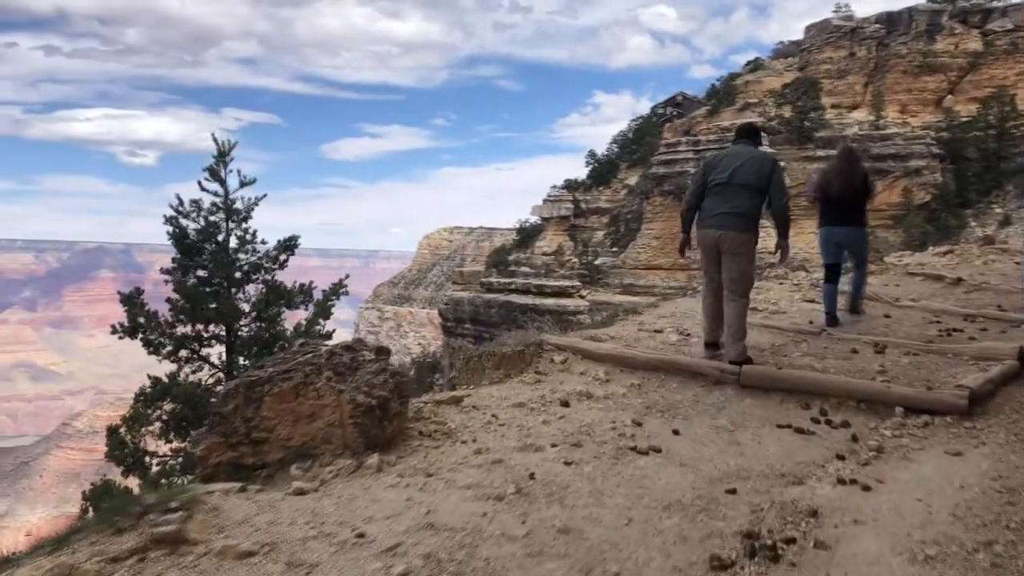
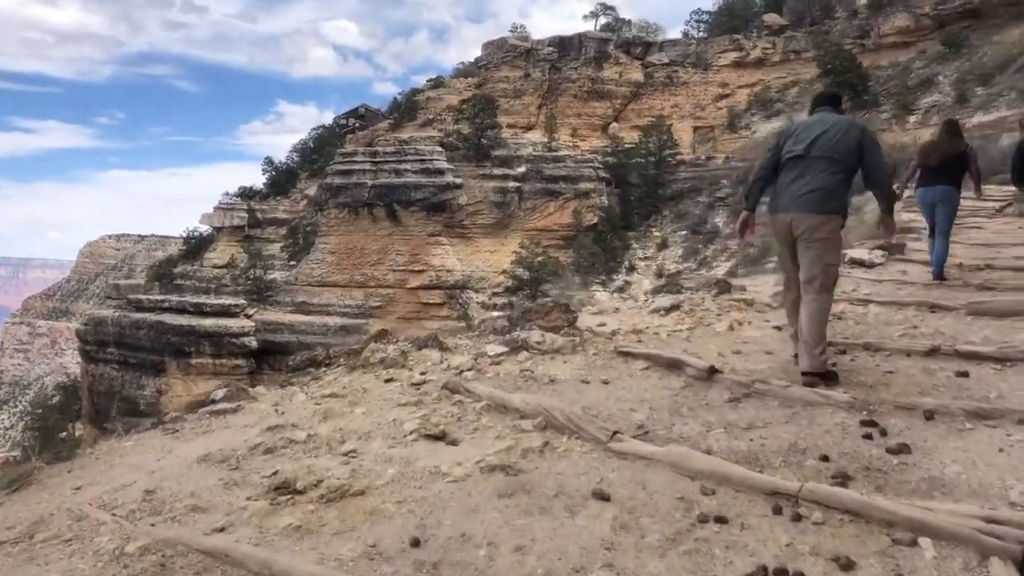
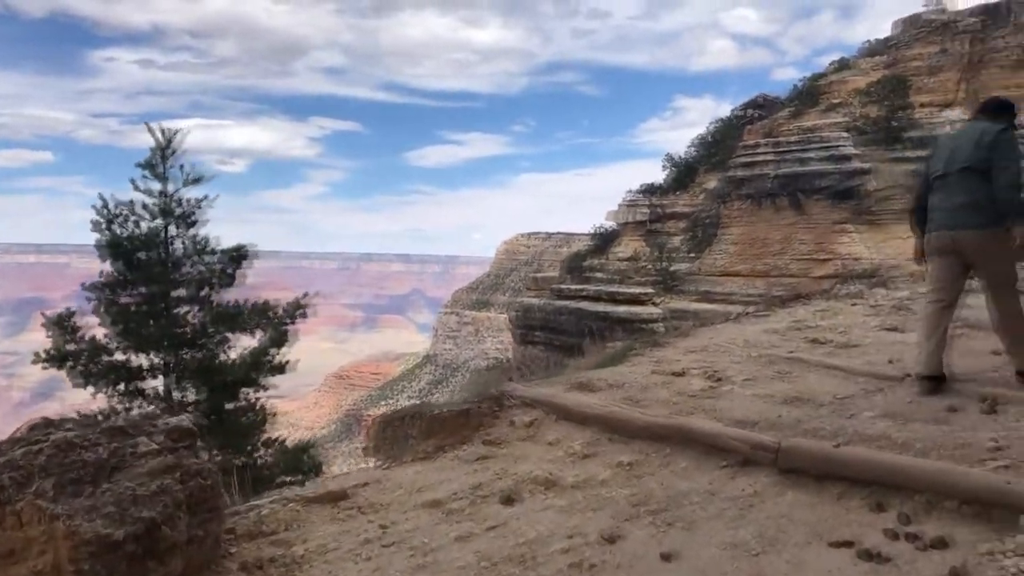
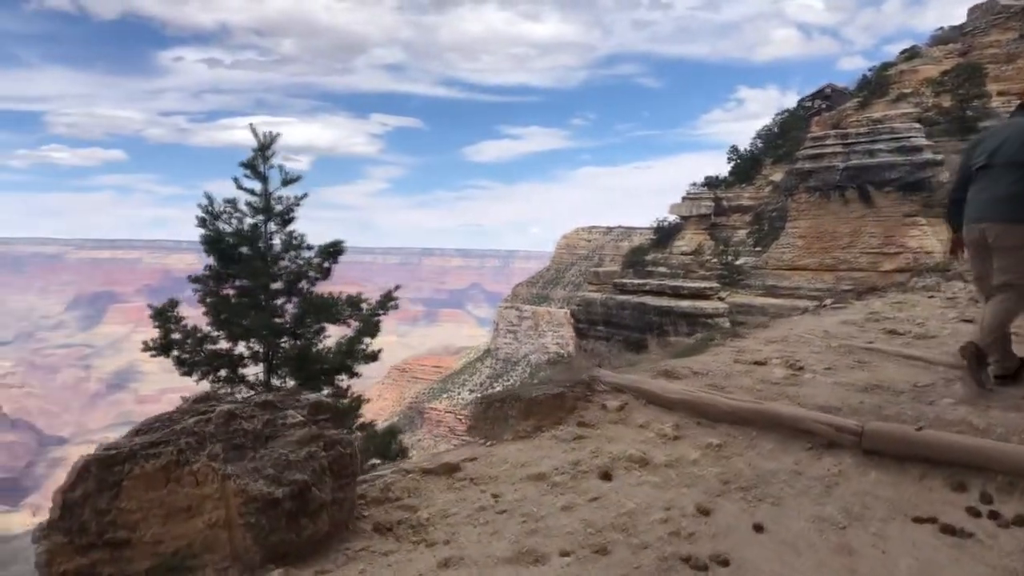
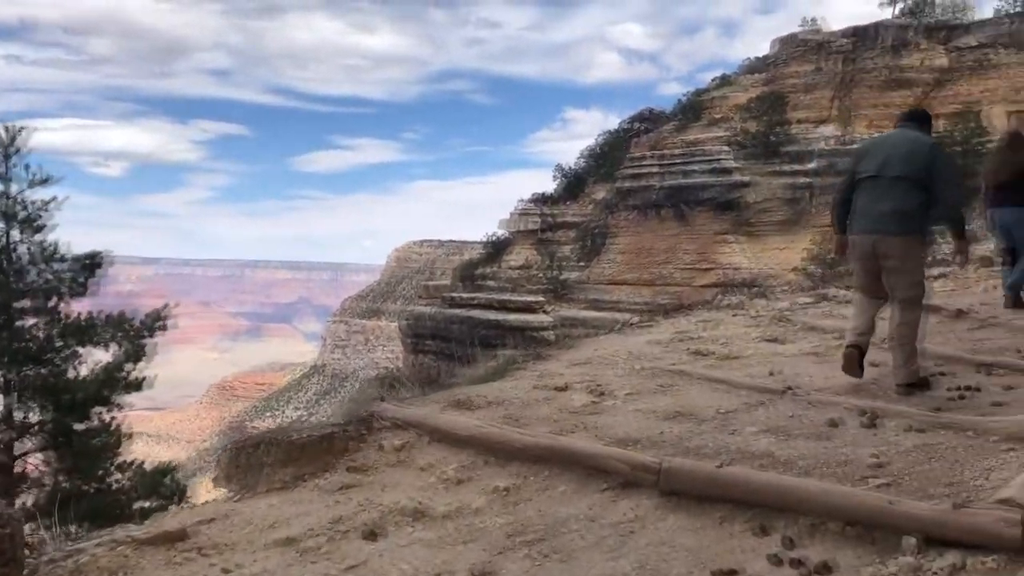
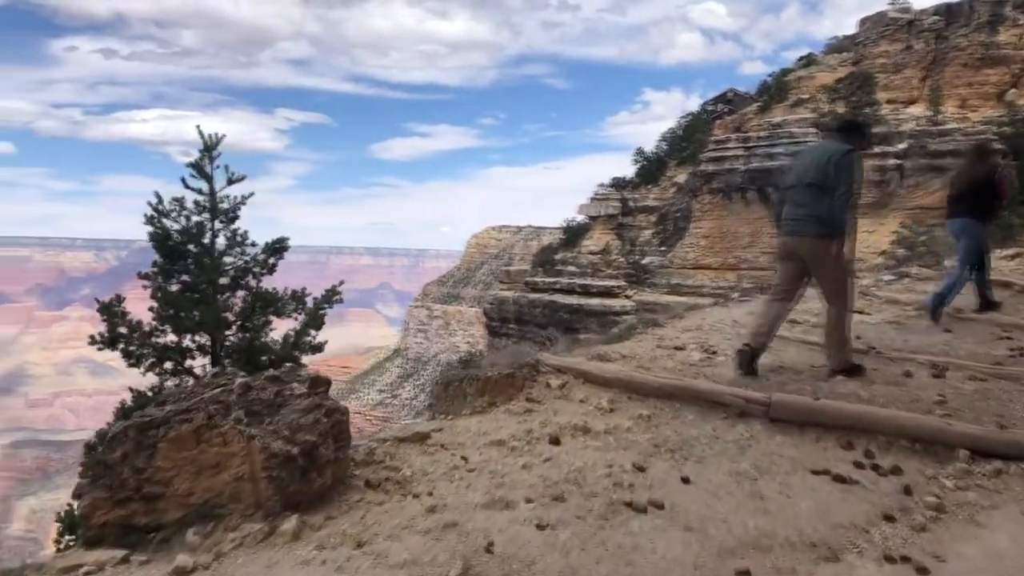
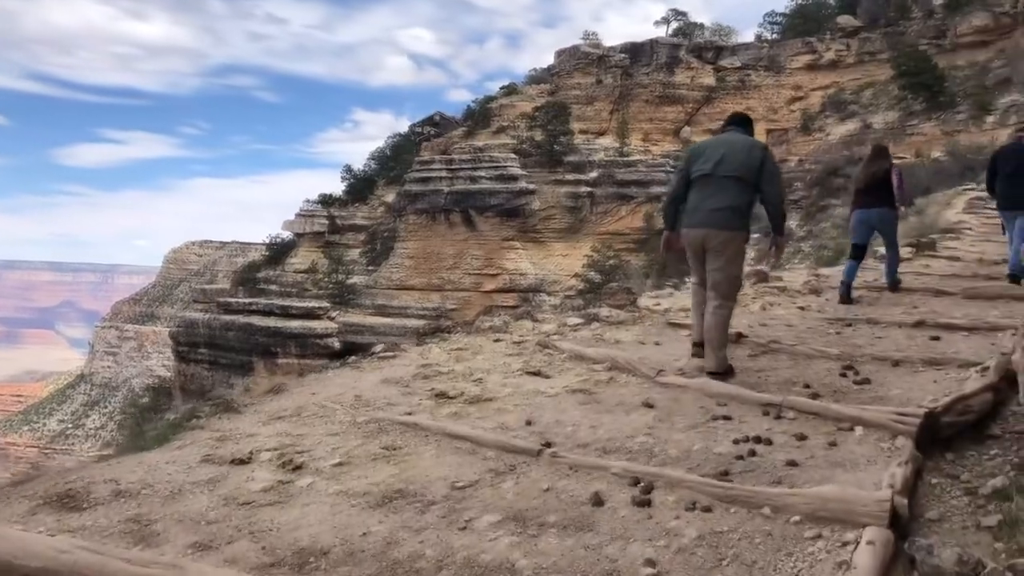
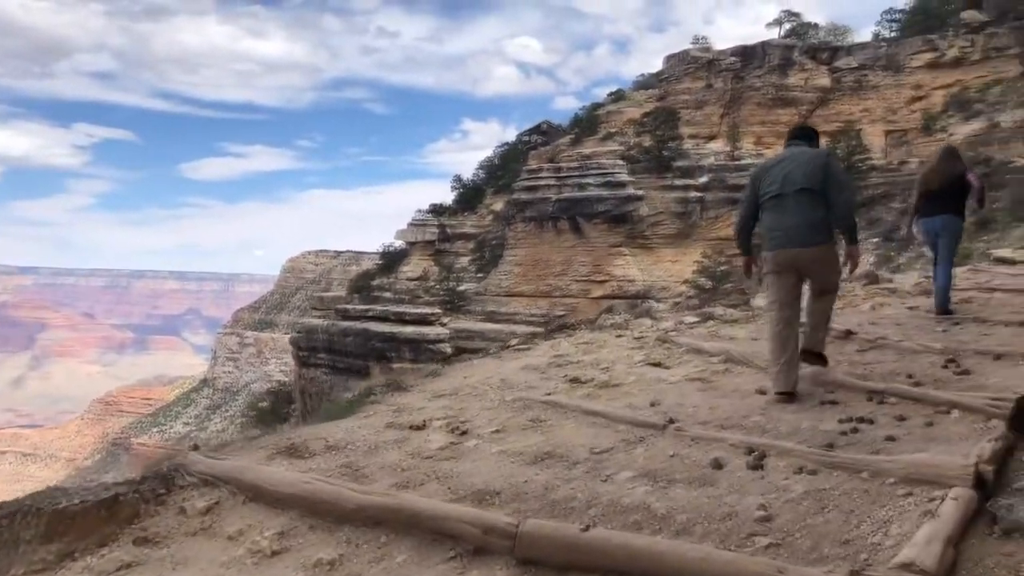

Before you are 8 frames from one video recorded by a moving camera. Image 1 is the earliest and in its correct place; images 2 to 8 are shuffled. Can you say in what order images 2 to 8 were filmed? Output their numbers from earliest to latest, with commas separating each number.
6, 4, 3, 5, 8, 7, 2
